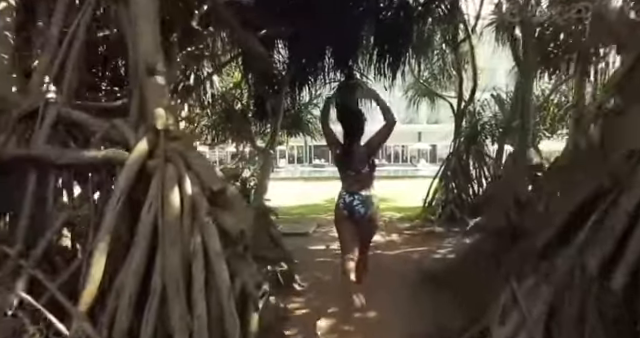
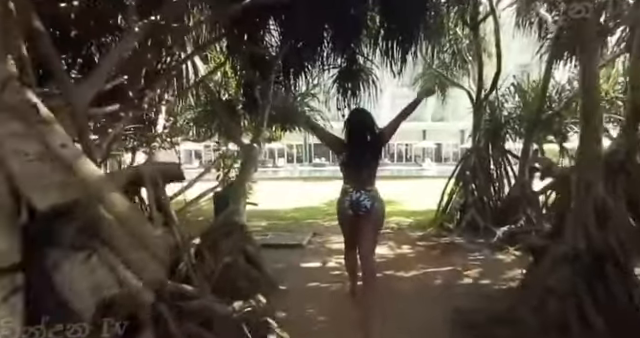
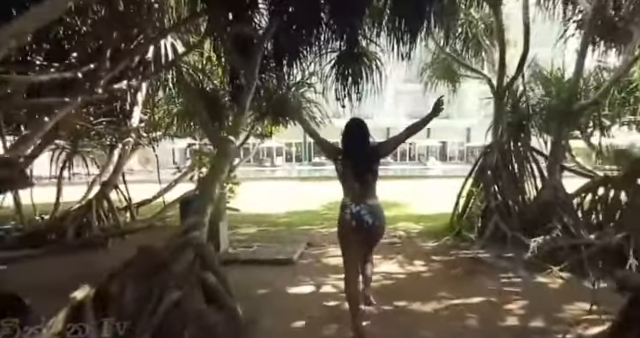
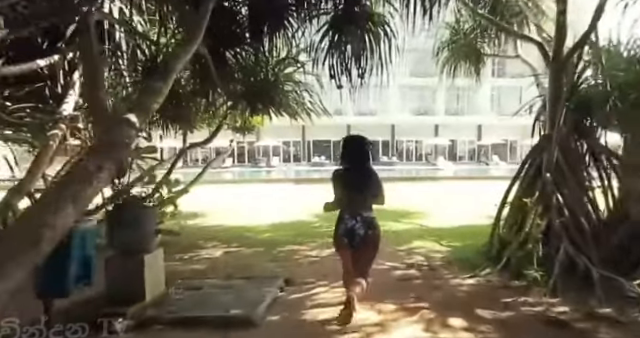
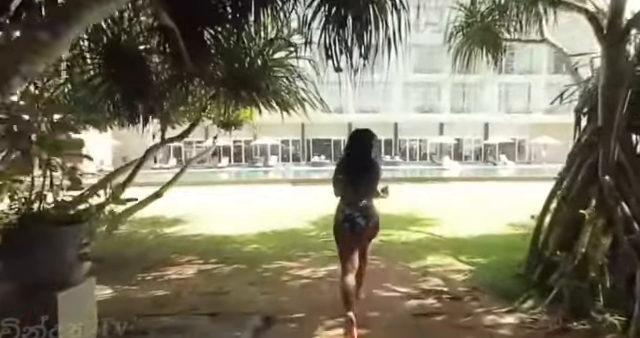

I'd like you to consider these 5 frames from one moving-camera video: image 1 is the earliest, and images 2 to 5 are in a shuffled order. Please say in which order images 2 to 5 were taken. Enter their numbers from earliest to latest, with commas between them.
2, 3, 4, 5
